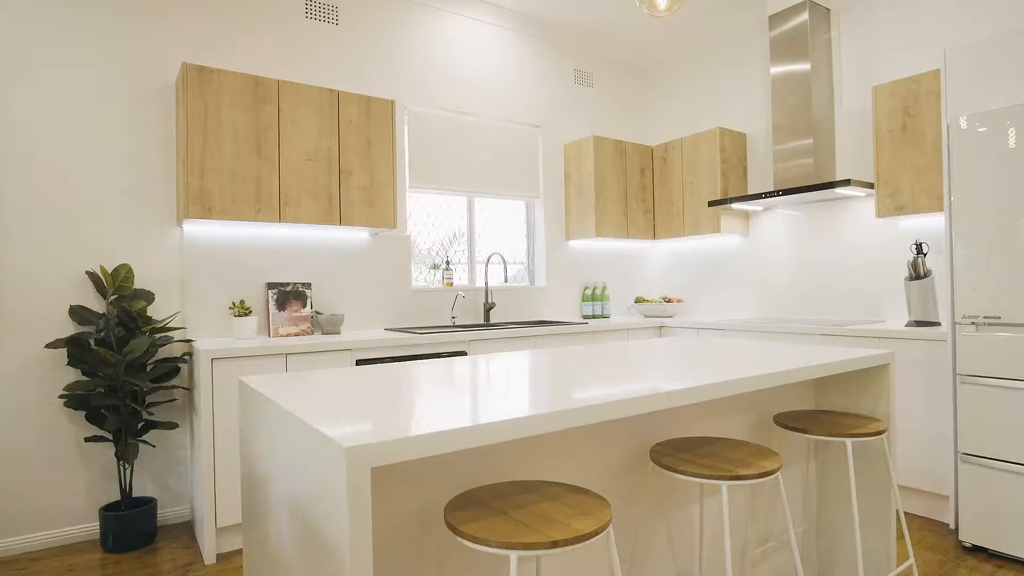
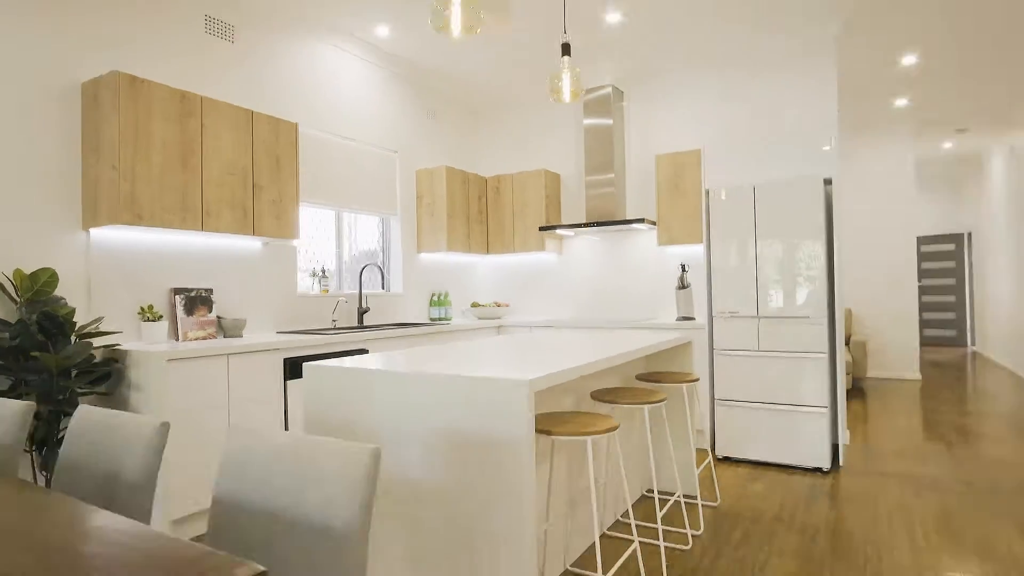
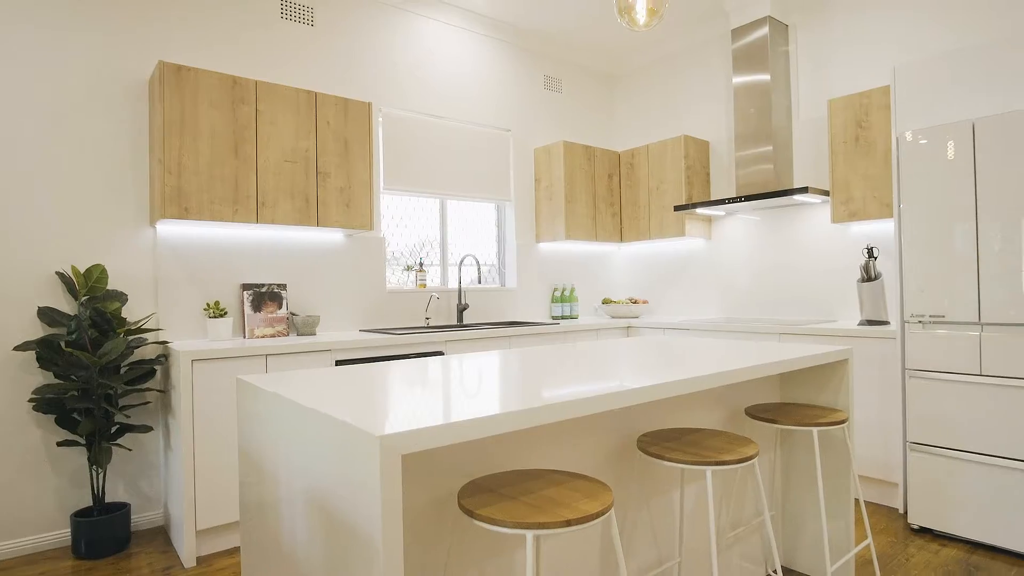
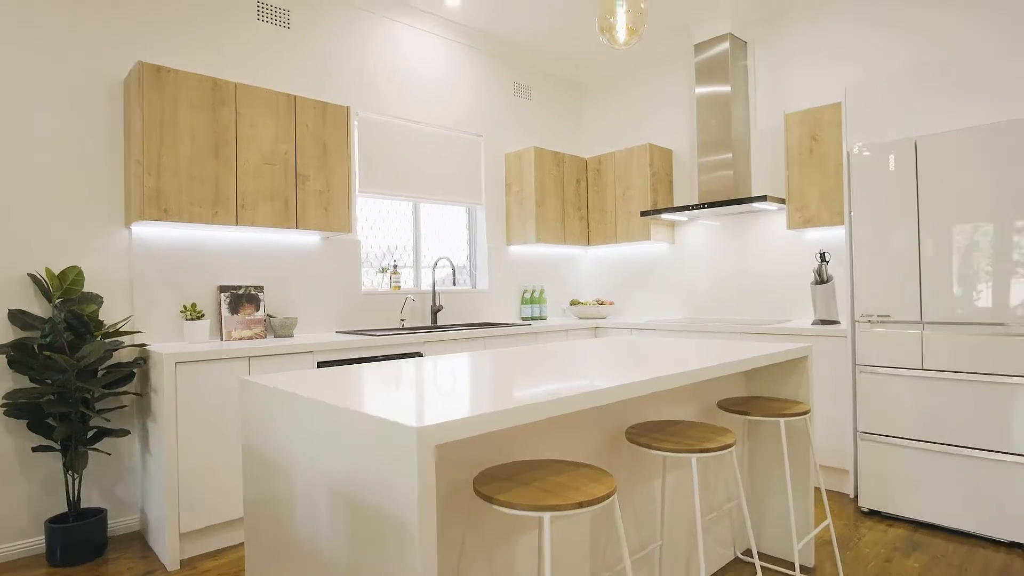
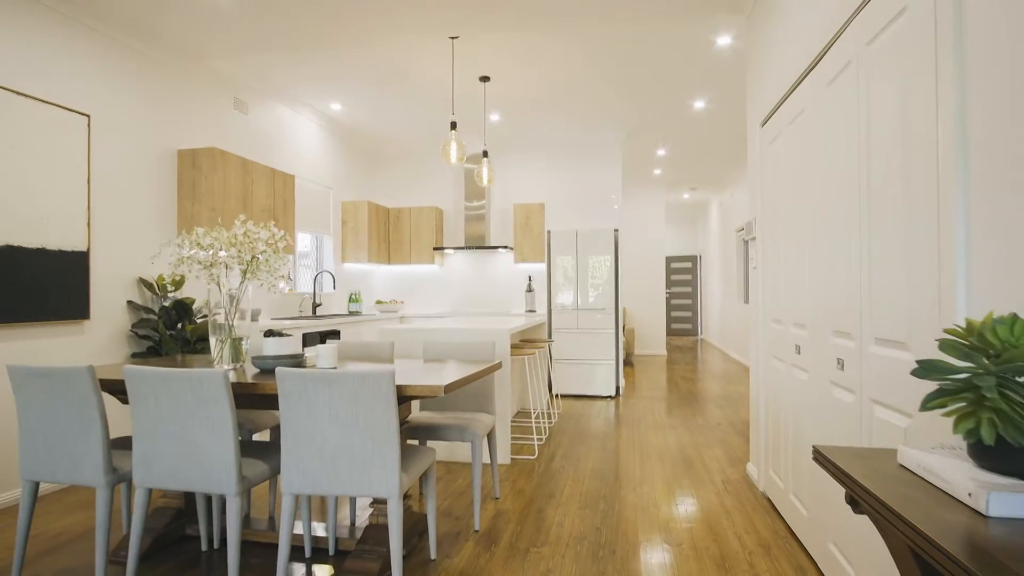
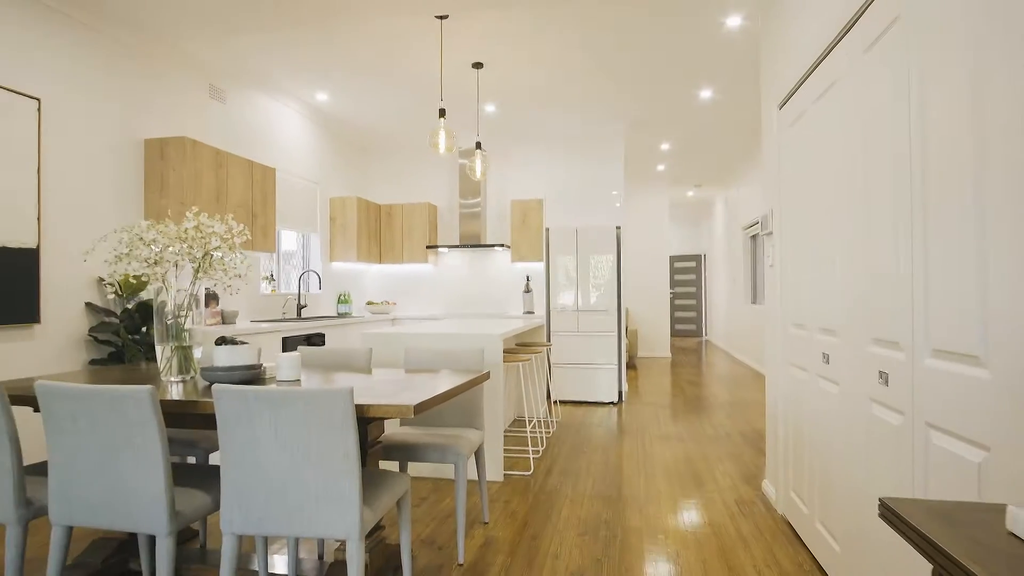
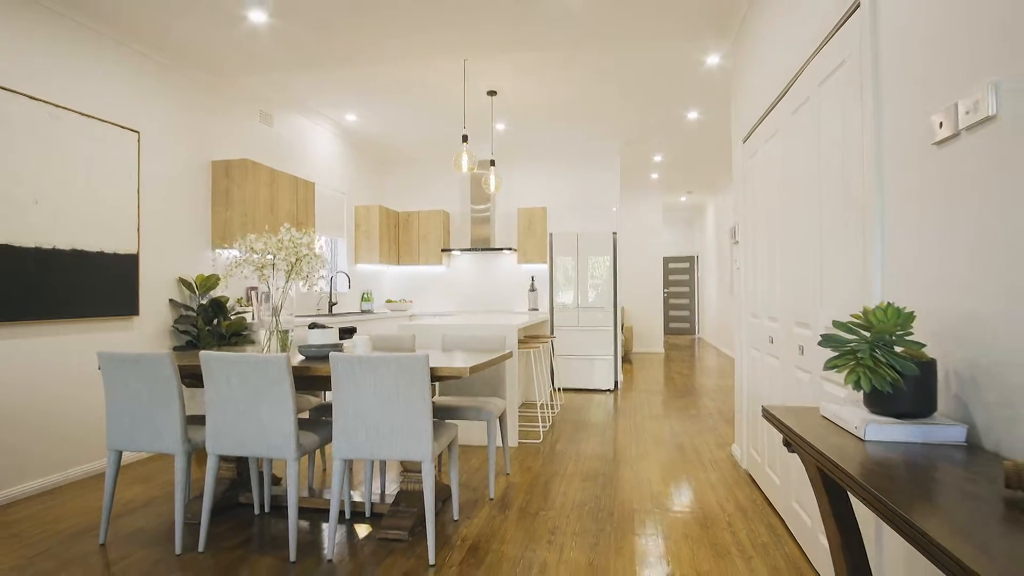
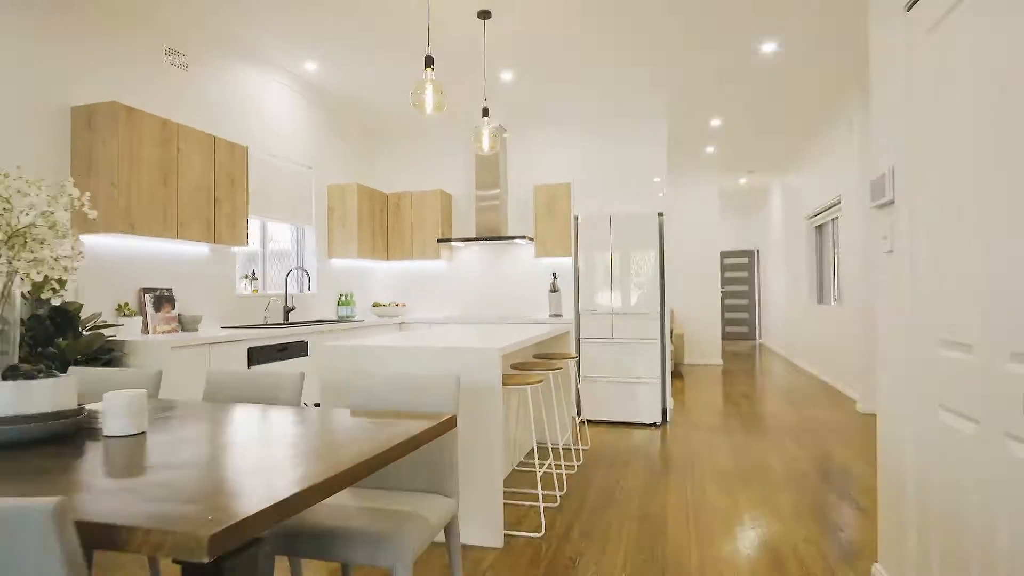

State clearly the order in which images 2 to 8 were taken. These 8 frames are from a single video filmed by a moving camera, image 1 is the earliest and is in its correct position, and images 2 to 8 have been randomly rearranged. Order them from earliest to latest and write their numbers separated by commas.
3, 4, 2, 8, 6, 5, 7
